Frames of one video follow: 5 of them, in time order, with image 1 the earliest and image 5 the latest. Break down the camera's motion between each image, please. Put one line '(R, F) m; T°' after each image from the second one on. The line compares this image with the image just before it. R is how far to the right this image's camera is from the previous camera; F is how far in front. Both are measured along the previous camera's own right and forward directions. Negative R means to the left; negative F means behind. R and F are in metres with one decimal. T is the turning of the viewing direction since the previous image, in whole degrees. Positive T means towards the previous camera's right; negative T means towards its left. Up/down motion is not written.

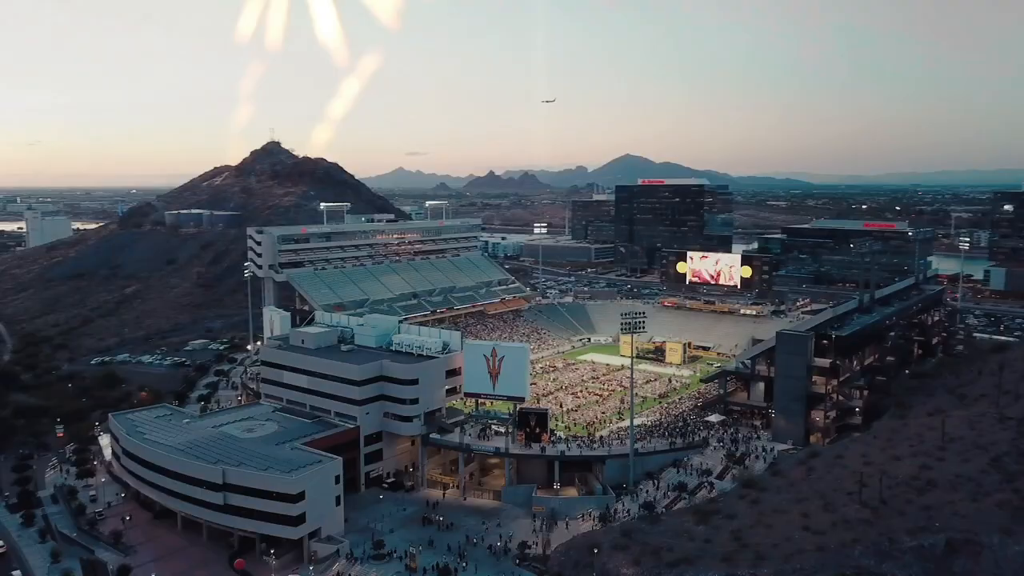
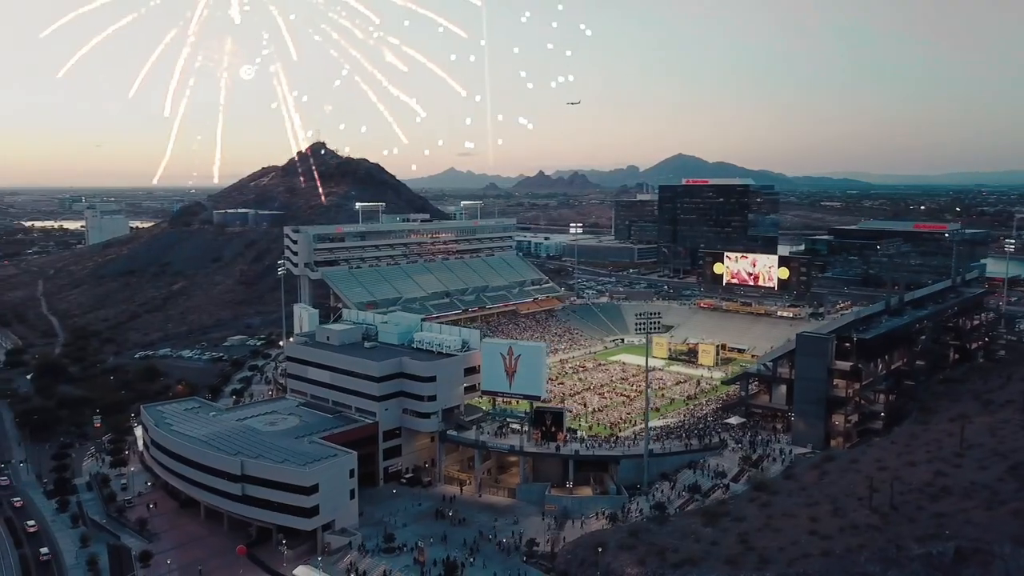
(+1.4, -0.2) m; -3°
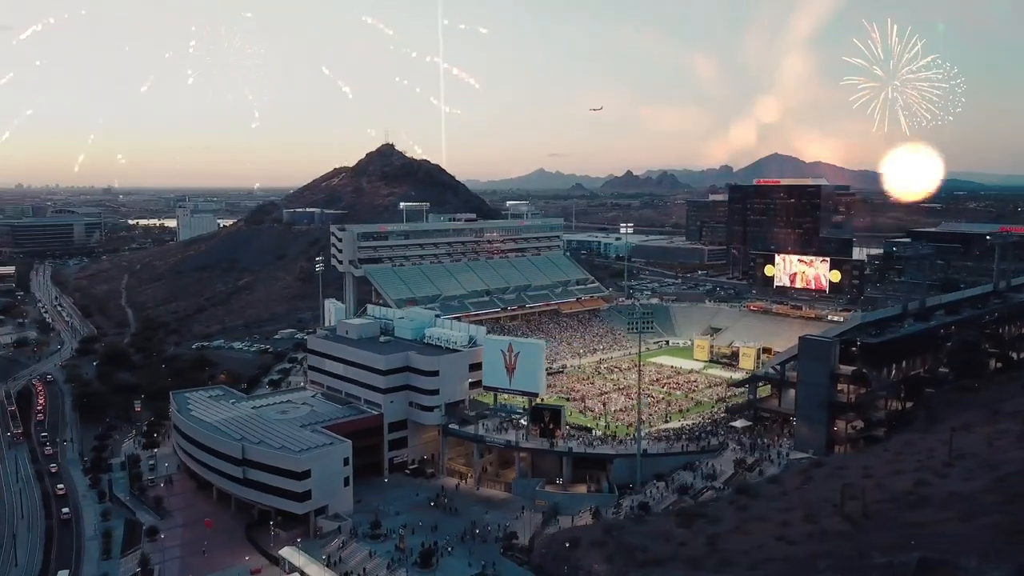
(+3.8, -0.3) m; -6°
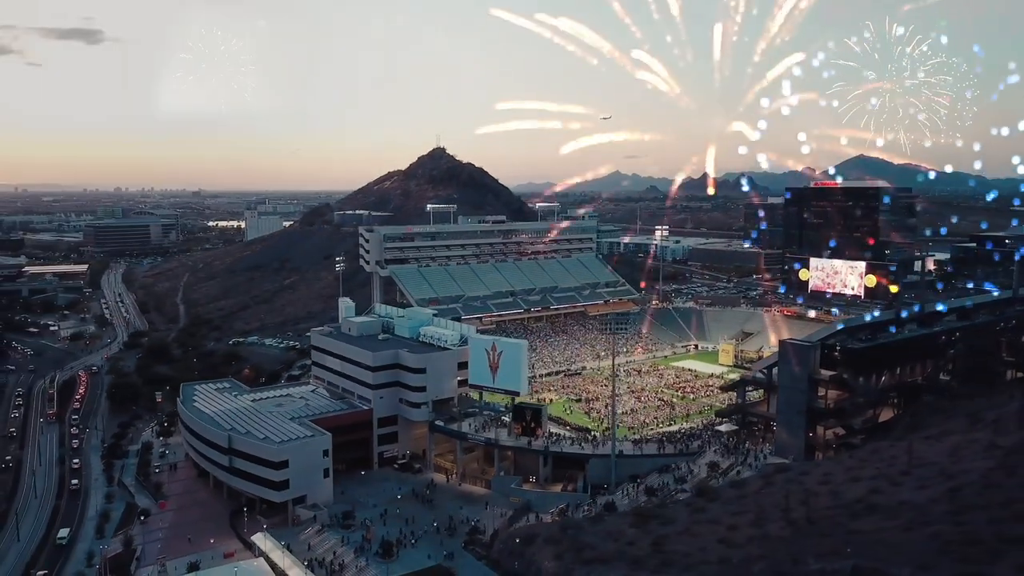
(+4.0, -0.4) m; -5°
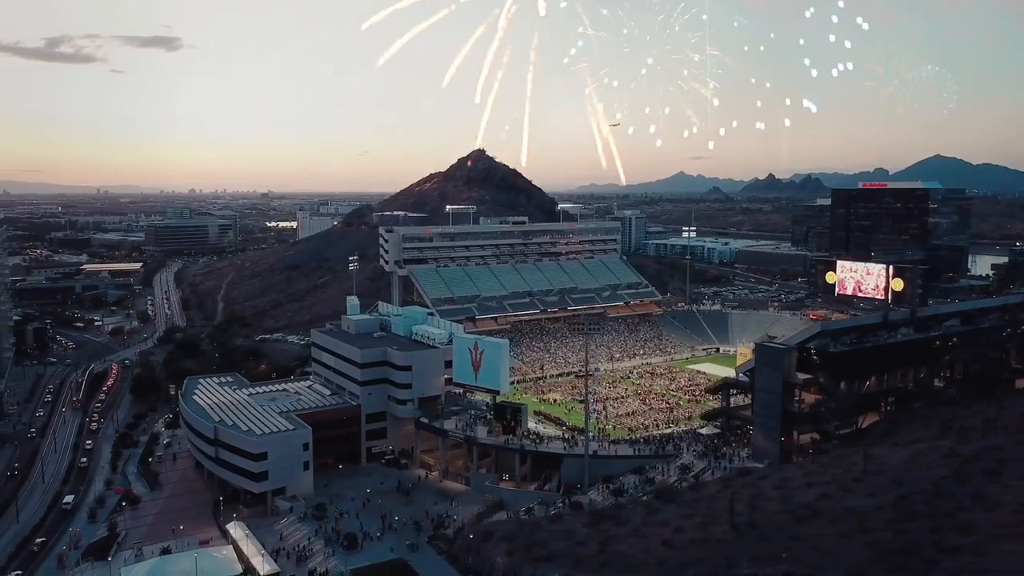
(+3.5, -0.2) m; -4°
